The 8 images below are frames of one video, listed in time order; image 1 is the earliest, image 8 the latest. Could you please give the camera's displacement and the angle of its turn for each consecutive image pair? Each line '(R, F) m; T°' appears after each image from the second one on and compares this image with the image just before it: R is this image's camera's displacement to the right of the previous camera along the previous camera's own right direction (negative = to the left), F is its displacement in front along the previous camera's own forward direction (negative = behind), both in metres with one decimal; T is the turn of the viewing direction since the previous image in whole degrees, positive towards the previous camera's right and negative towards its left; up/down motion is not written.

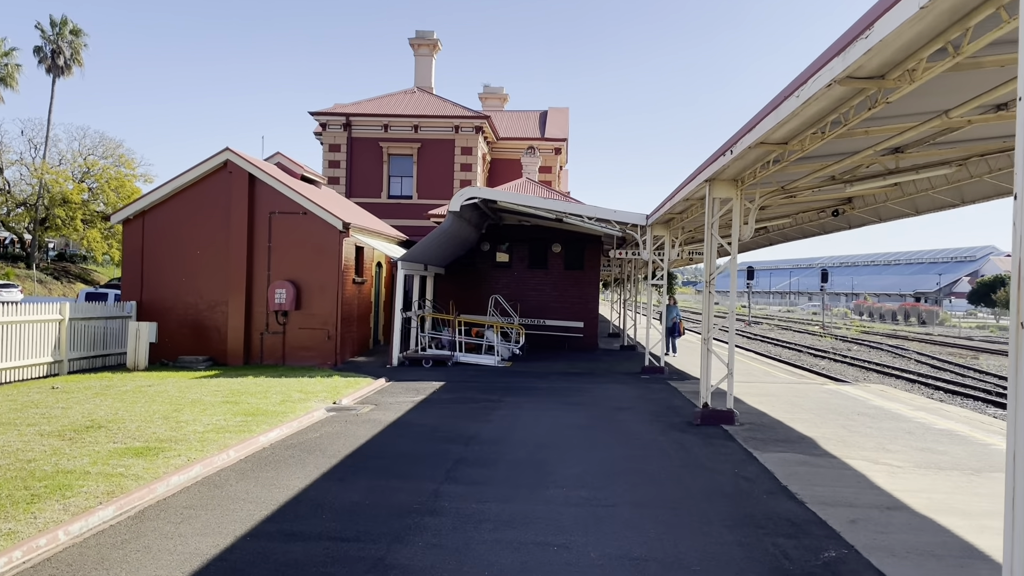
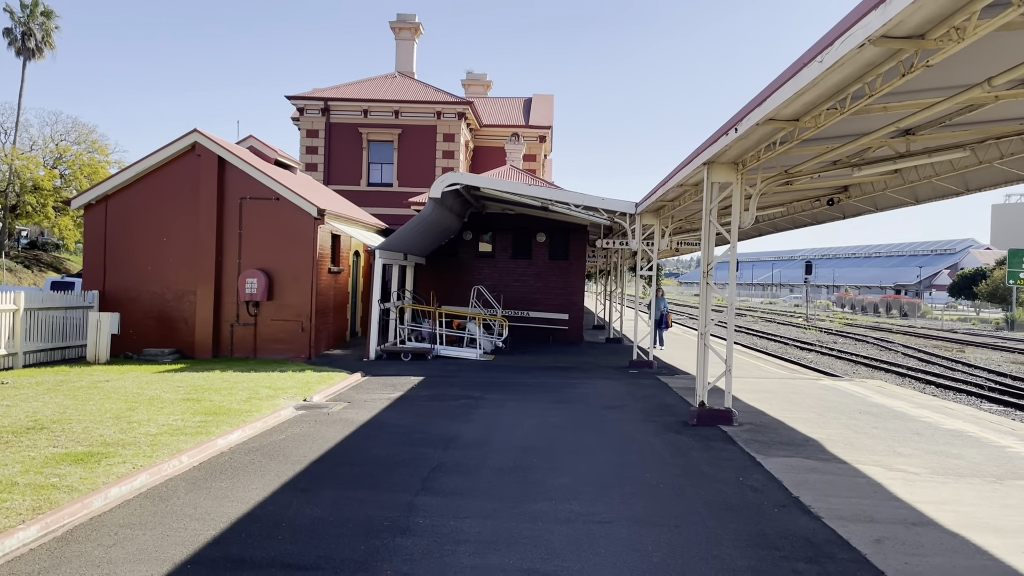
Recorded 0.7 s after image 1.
(0.0, +0.6) m; +1°
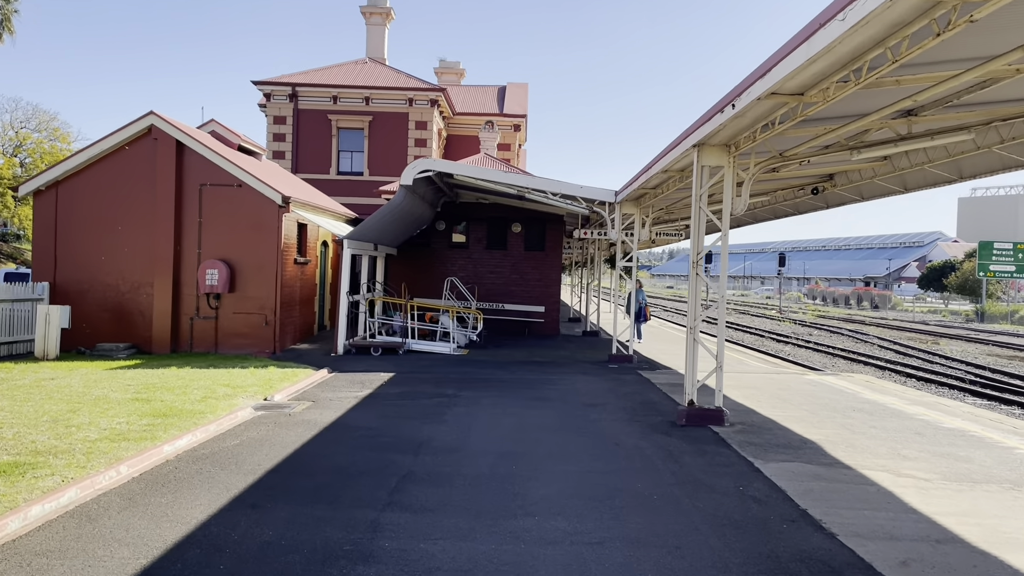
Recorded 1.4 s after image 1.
(0.0, +0.6) m; +2°
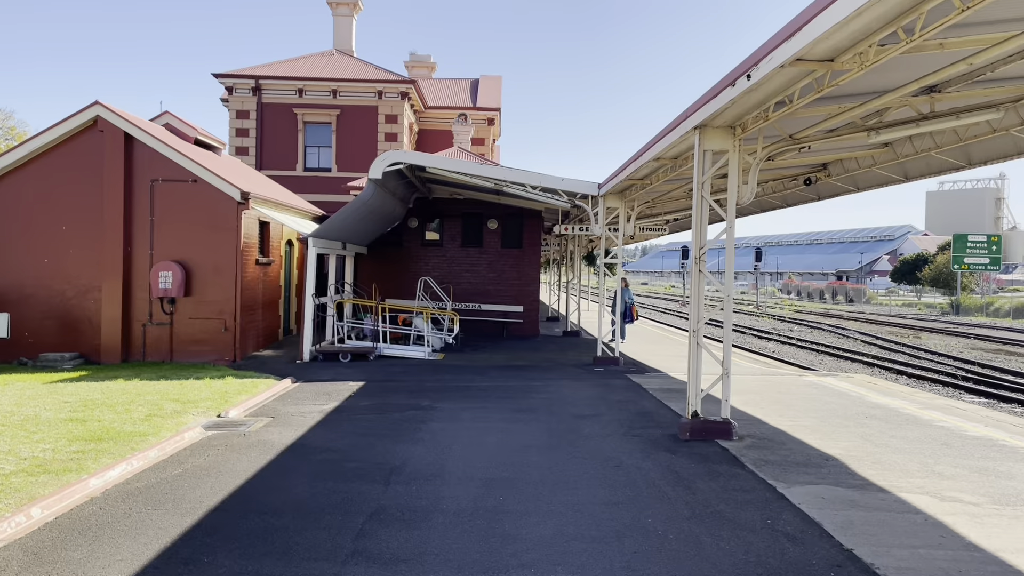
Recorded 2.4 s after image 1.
(-0.1, +0.8) m; +2°
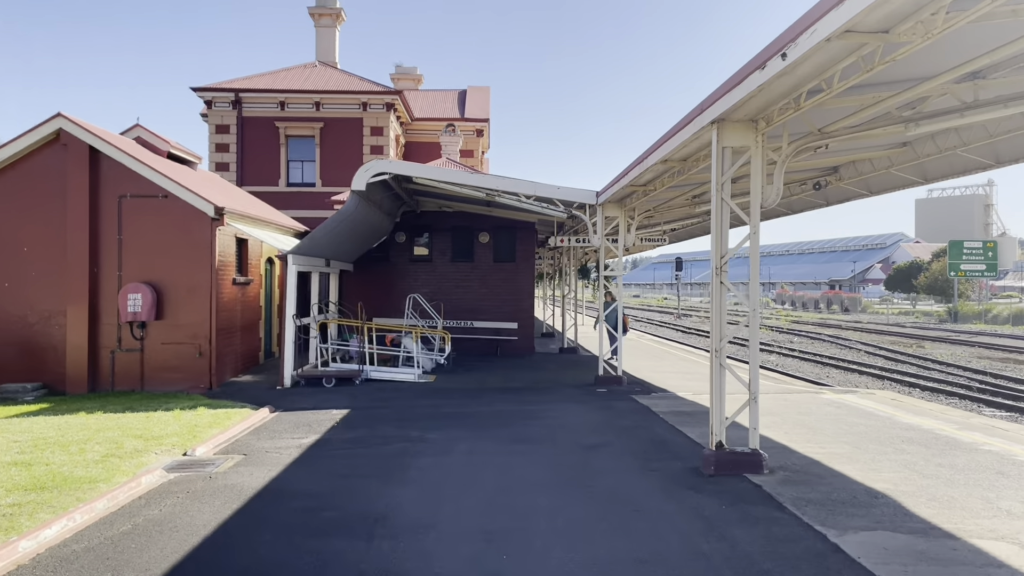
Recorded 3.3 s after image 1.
(-0.1, +0.8) m; +1°
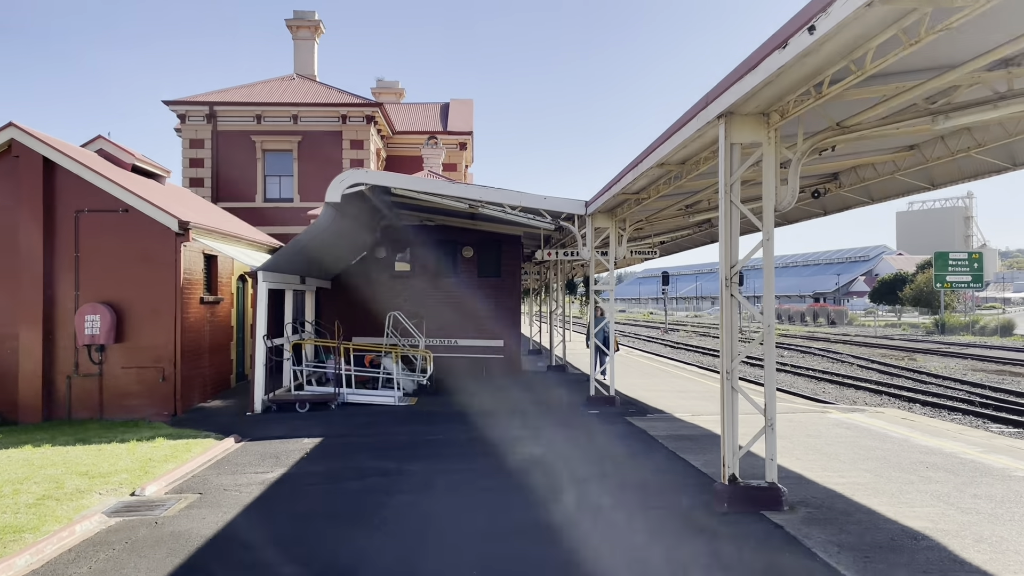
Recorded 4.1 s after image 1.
(0.0, +0.7) m; +1°
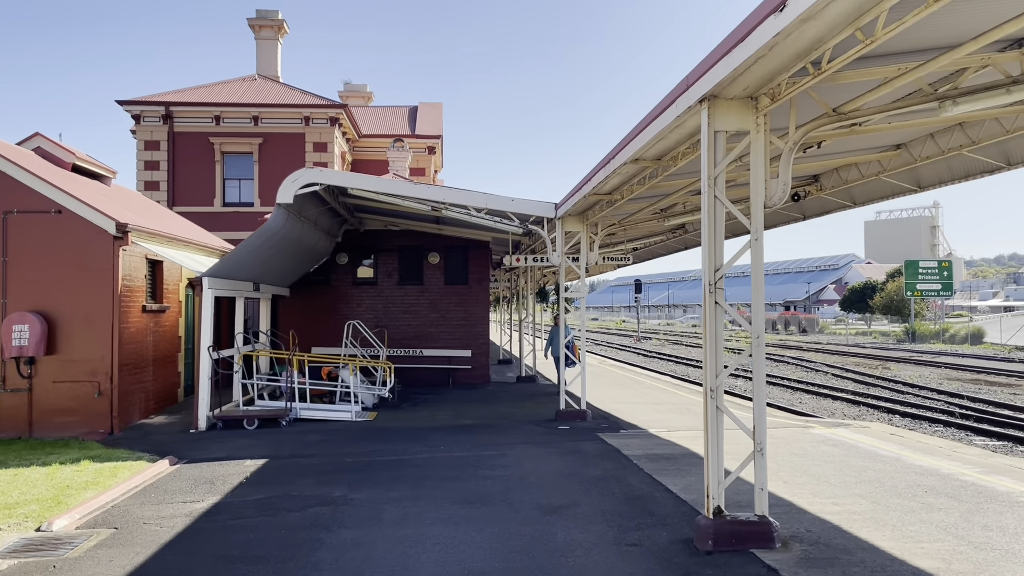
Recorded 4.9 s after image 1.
(+0.1, +0.7) m; +2°
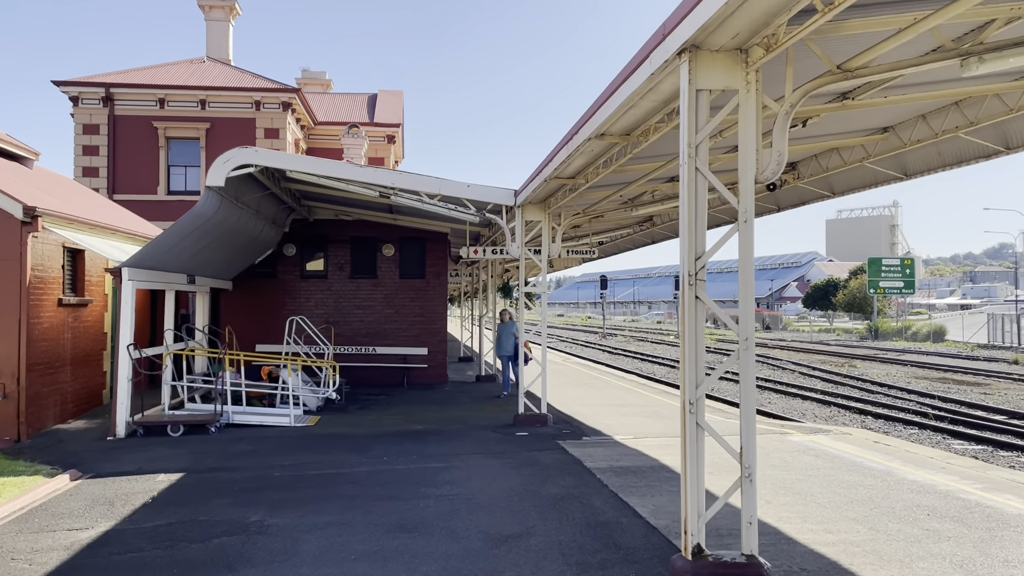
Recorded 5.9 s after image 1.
(+0.1, +0.9) m; +2°
